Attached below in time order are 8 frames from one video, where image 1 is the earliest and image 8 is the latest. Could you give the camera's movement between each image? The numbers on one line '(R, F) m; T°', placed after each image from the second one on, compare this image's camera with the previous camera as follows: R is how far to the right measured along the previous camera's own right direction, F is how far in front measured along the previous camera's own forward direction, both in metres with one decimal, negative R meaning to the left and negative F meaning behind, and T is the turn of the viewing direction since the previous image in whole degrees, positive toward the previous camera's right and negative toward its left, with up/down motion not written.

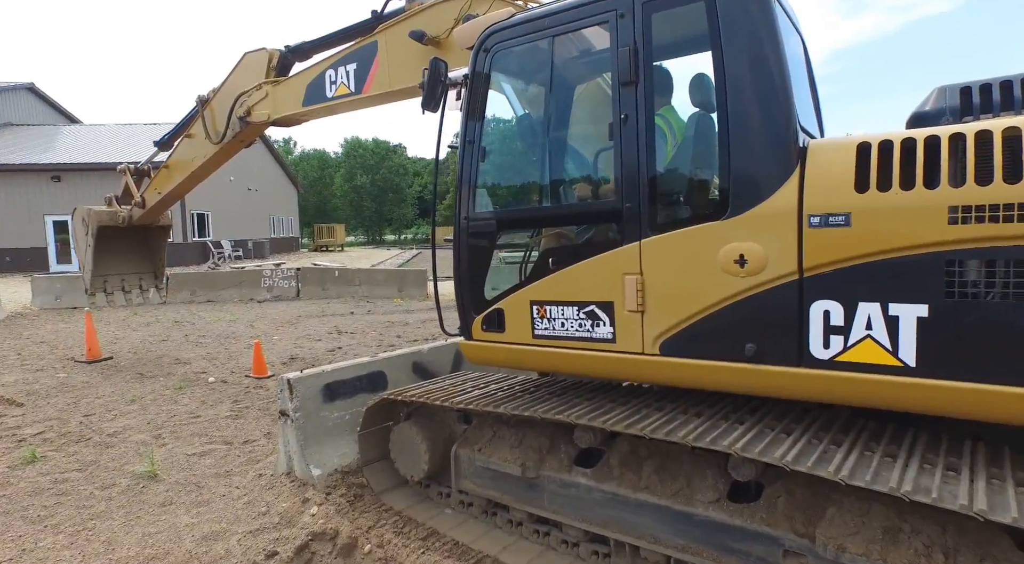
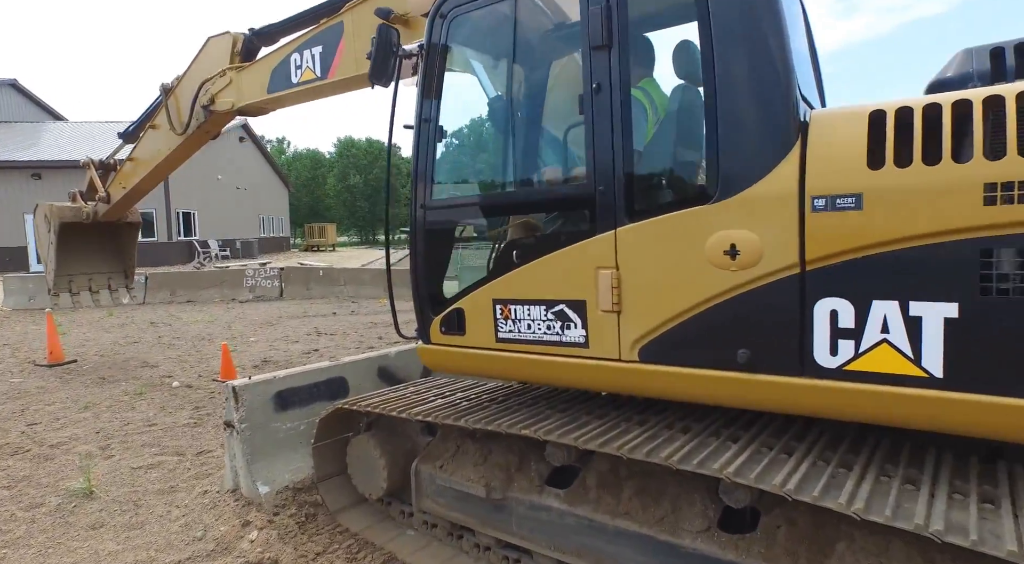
(+0.2, +0.5) m; 0°
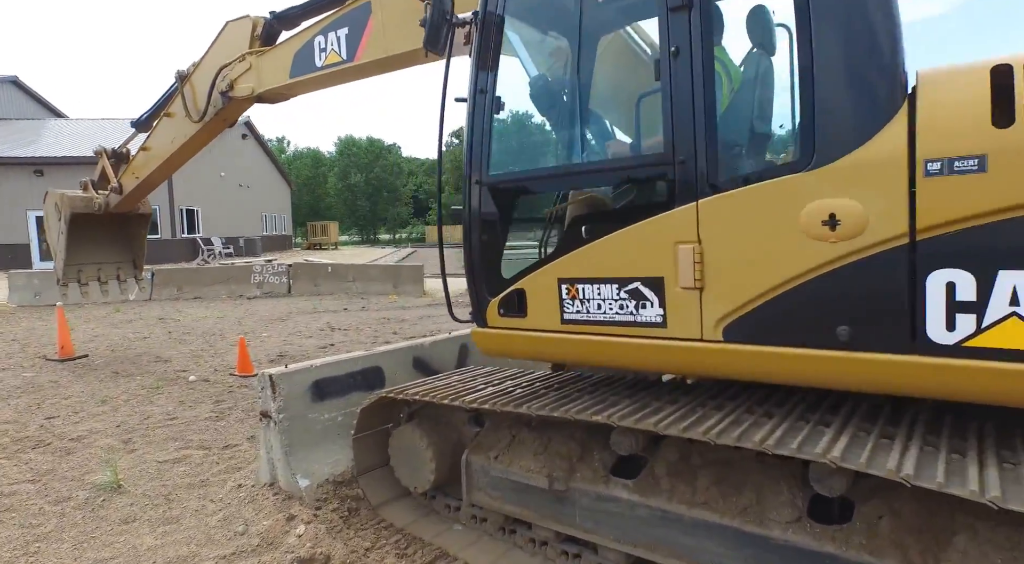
(-0.3, +0.2) m; 0°
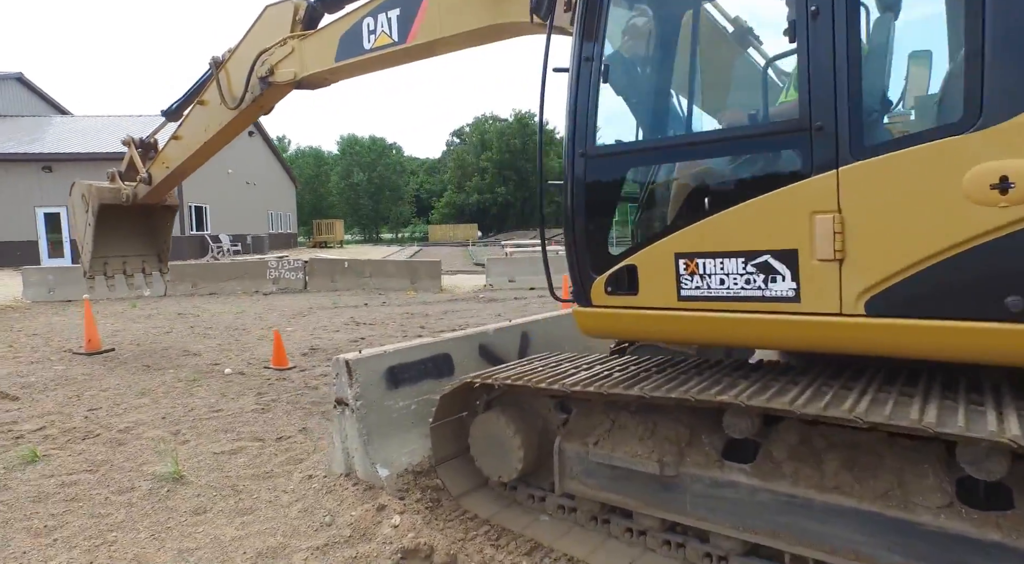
(-0.5, +0.2) m; 0°
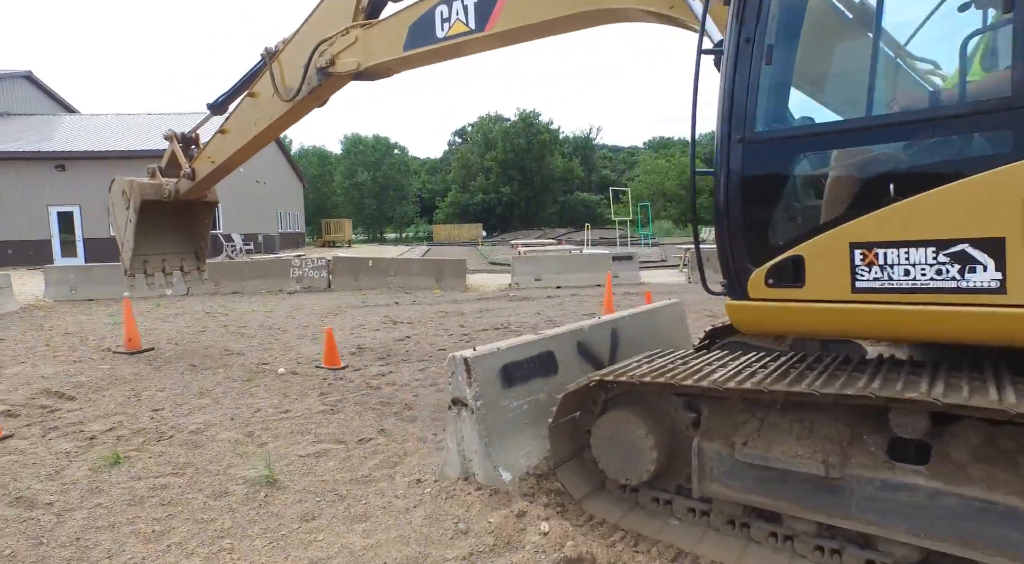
(-0.7, +0.2) m; 0°
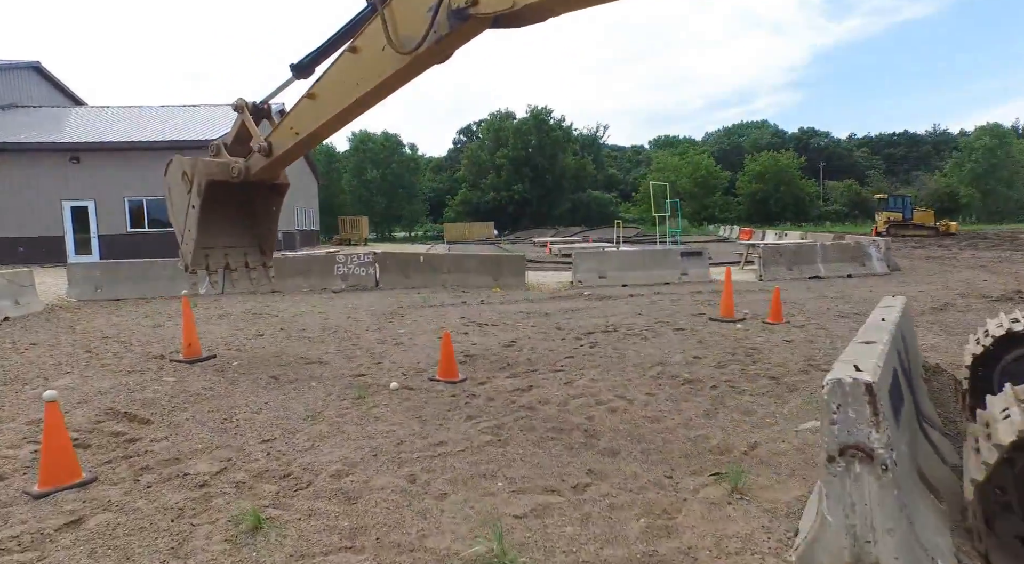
(-1.5, +1.4) m; 0°
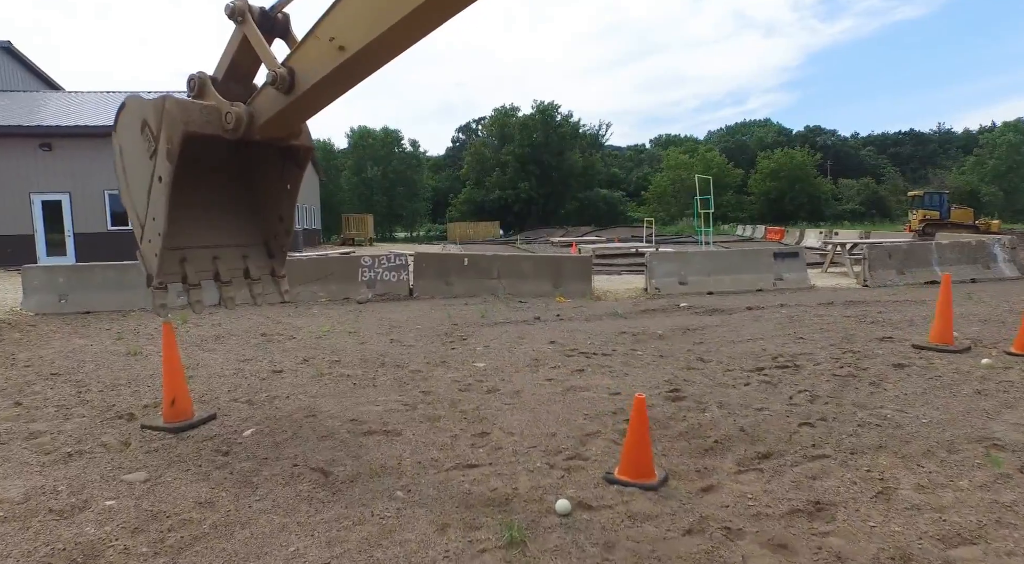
(-1.3, +2.9) m; +1°
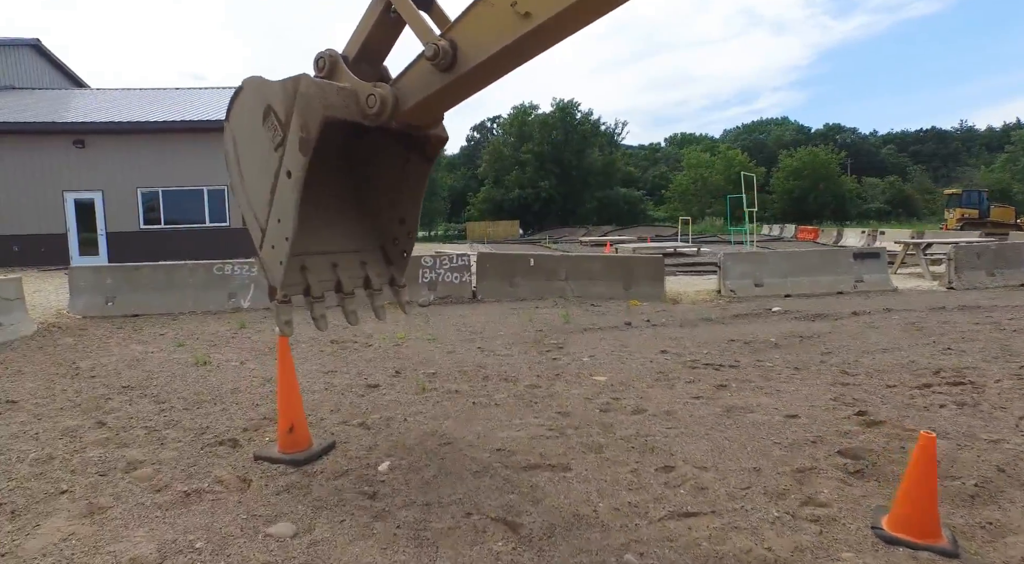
(-1.0, +0.8) m; -1°
